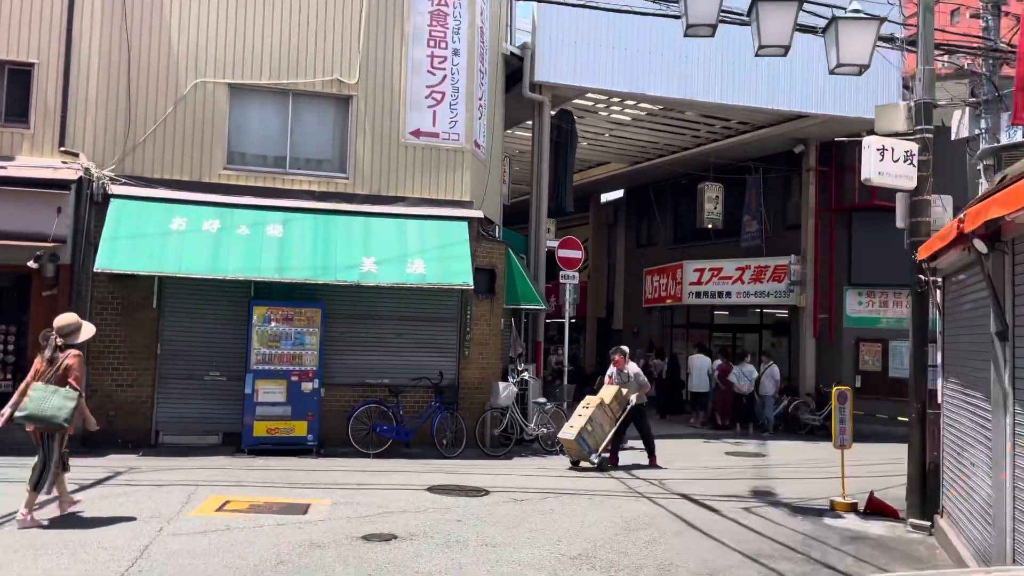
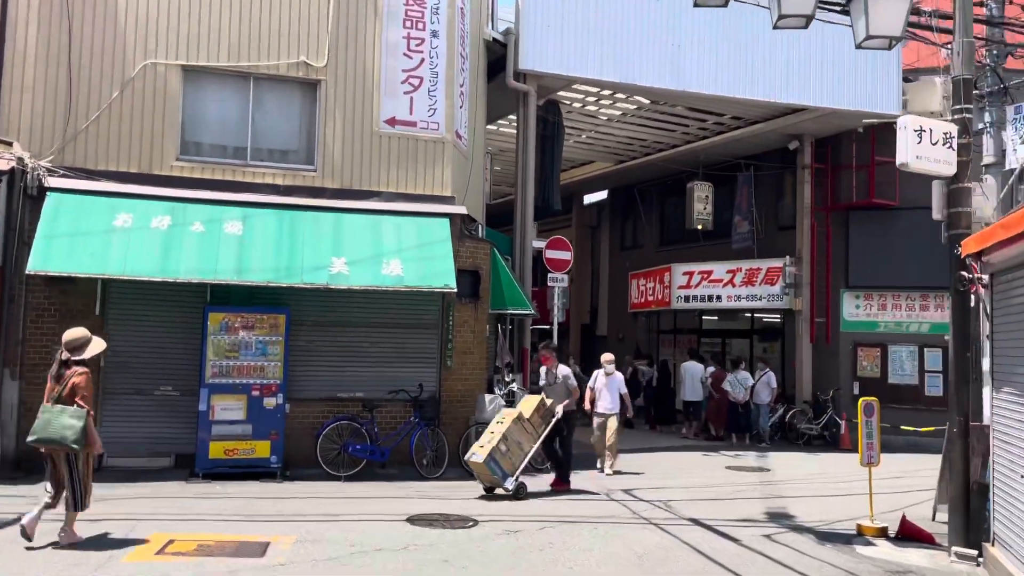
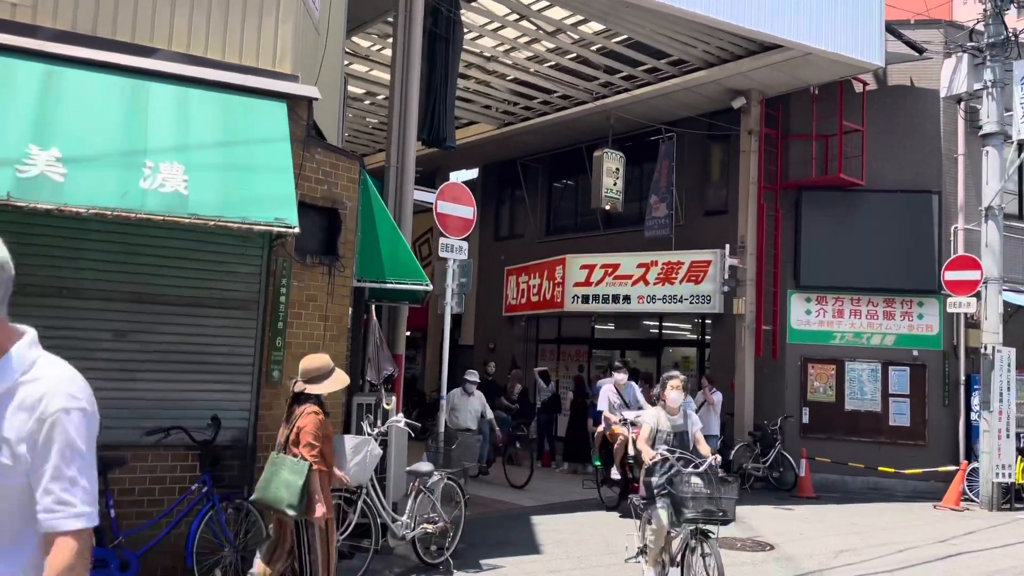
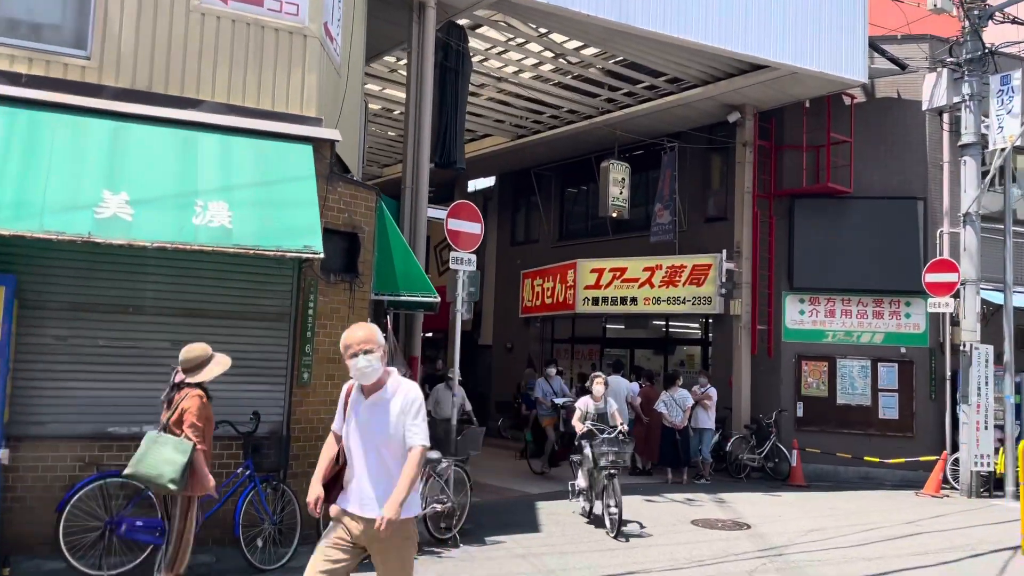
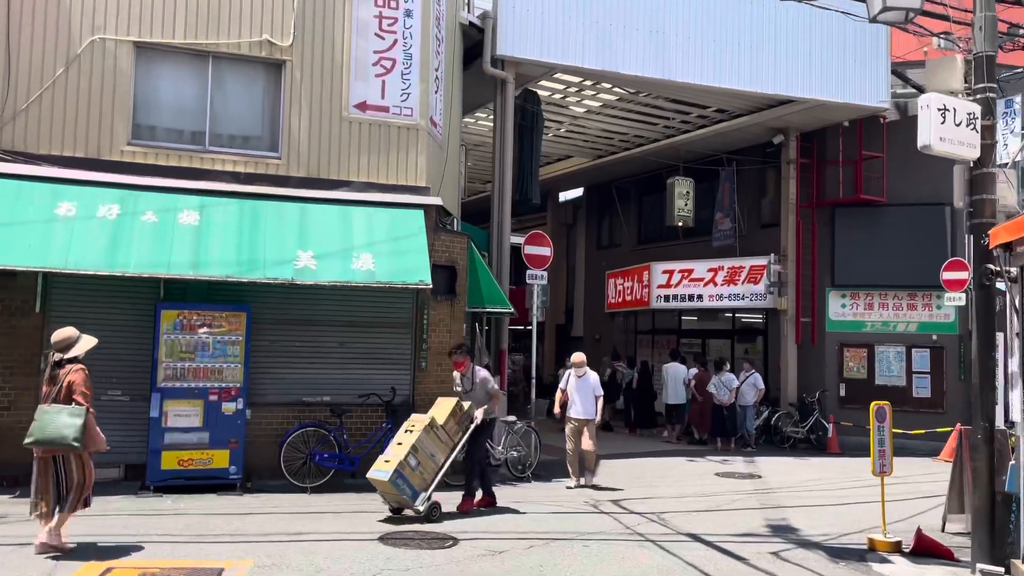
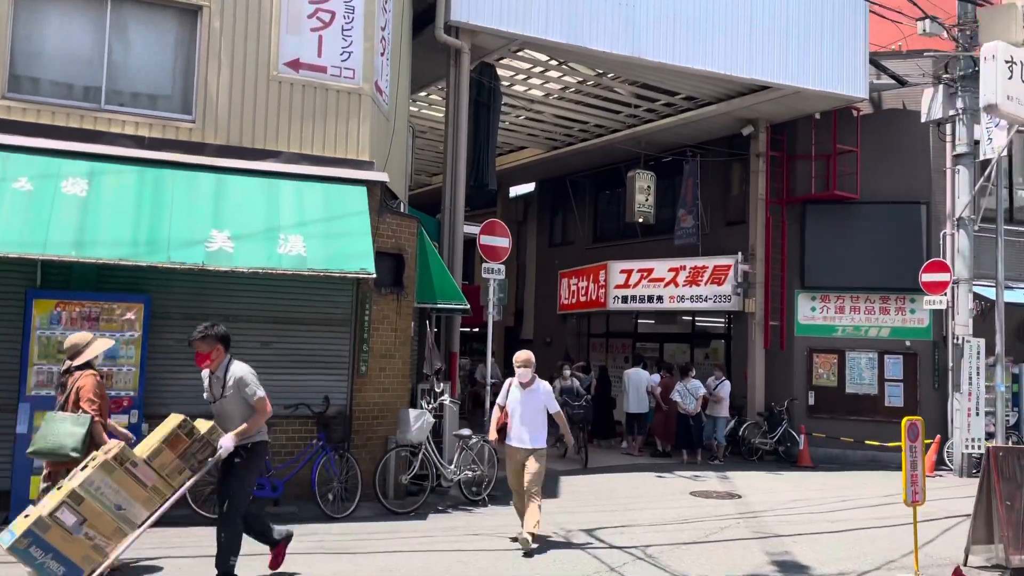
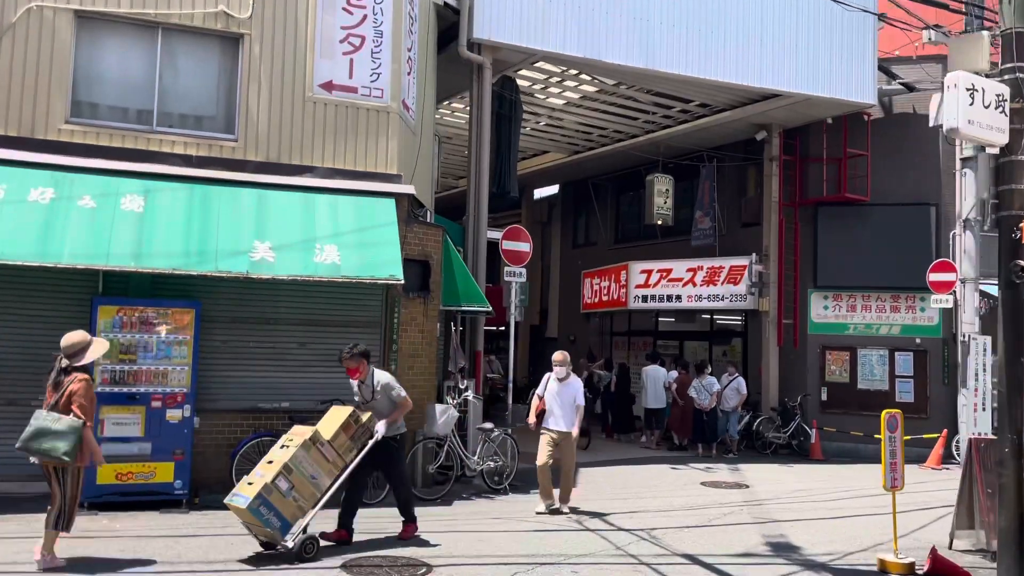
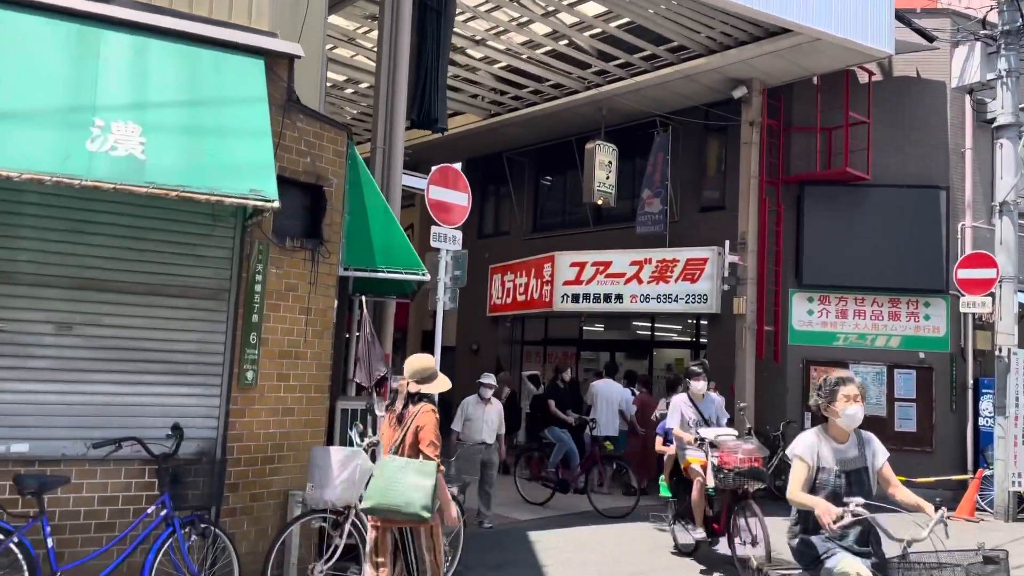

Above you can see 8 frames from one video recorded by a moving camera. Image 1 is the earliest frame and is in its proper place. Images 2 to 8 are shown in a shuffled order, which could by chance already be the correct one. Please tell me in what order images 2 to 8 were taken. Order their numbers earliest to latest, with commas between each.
2, 5, 7, 6, 4, 3, 8
